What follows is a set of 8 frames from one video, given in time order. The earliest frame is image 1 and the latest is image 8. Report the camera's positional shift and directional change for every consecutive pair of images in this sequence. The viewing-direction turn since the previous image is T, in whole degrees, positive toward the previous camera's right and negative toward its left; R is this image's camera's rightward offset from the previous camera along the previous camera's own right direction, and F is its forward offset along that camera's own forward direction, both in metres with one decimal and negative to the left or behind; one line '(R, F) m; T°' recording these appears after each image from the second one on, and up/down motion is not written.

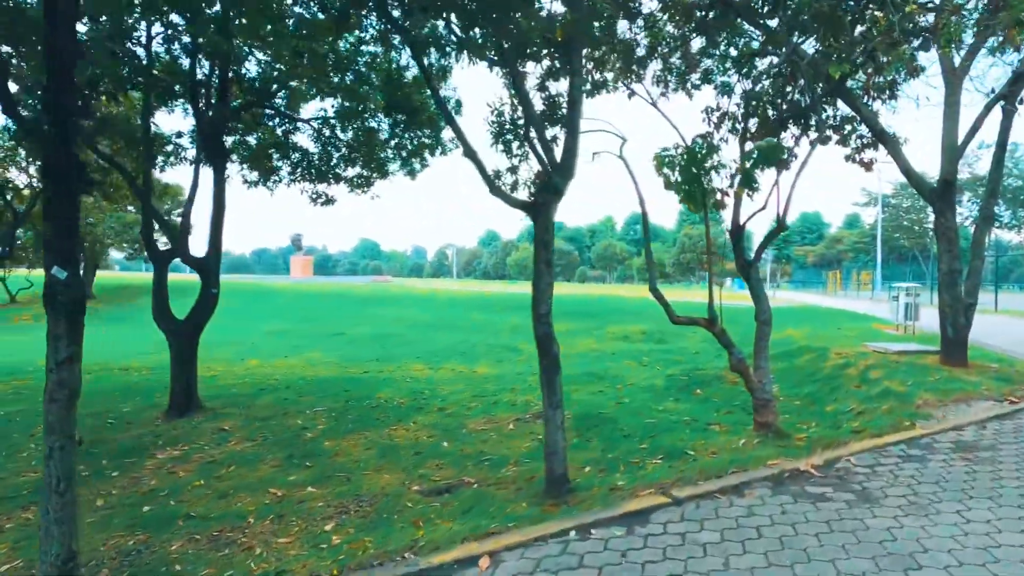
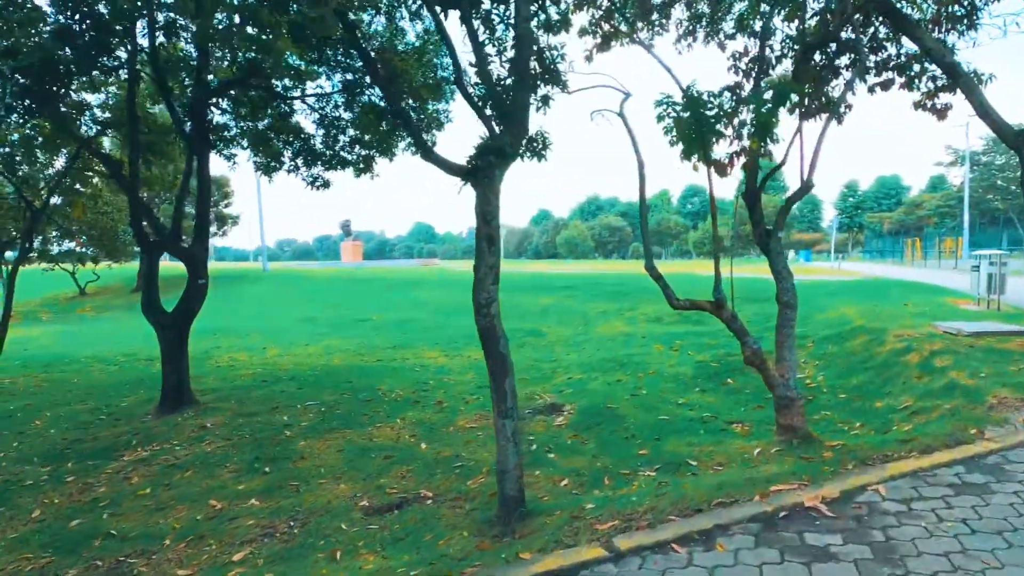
(+0.9, +0.9) m; -6°
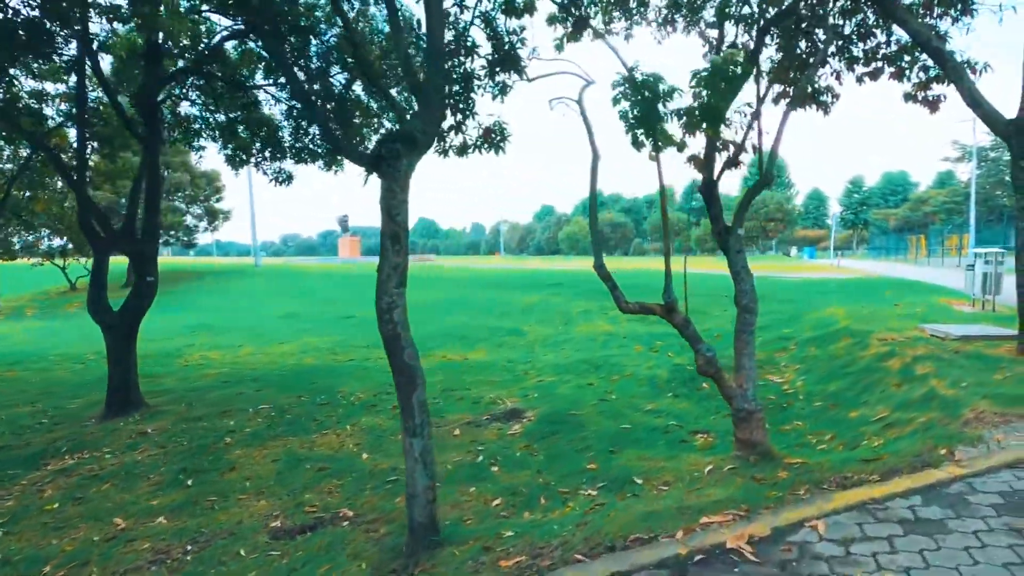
(+0.7, +0.4) m; -1°
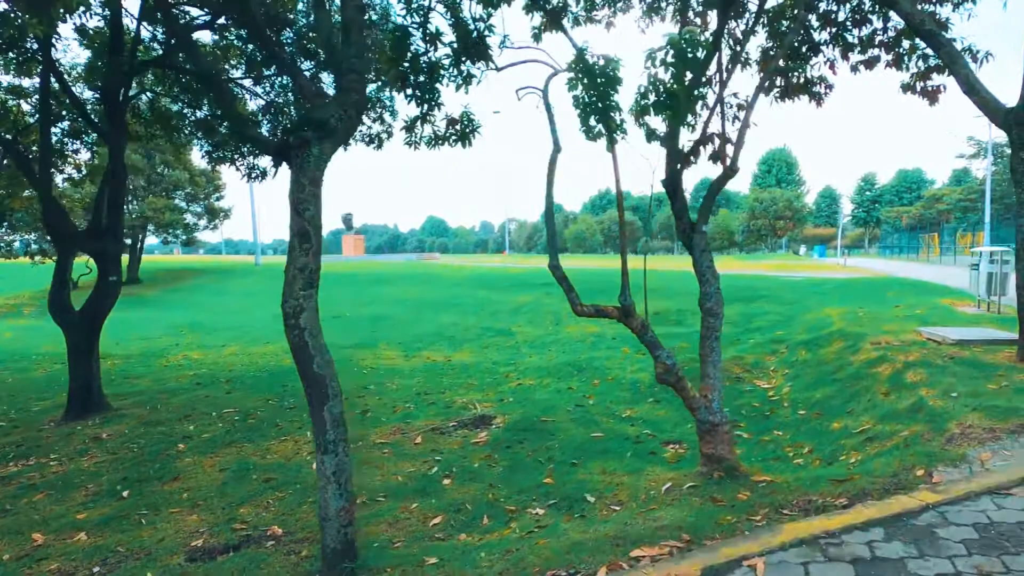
(+0.6, +0.4) m; -1°
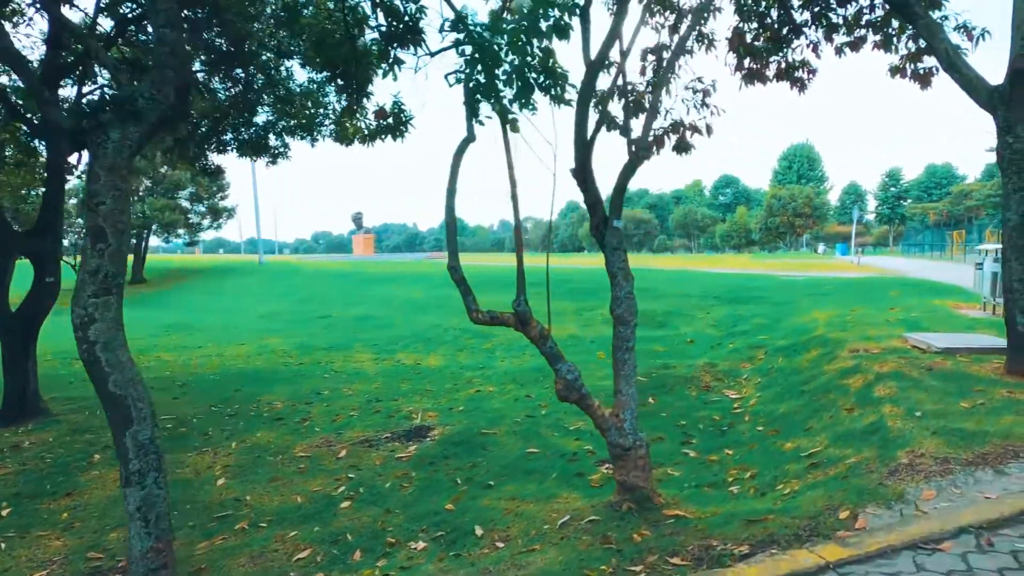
(+1.0, +0.5) m; -2°
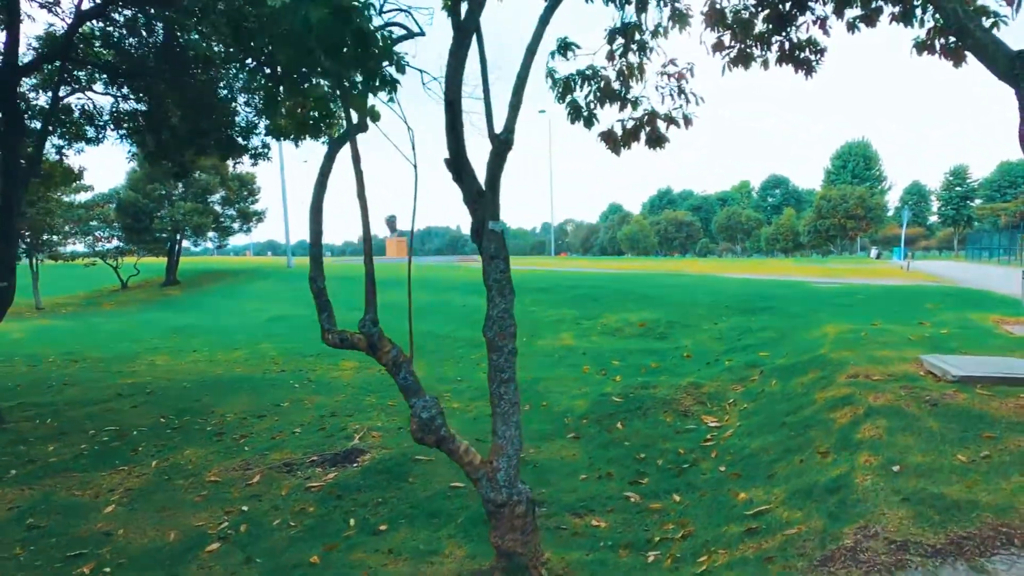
(+1.2, +0.8) m; -5°
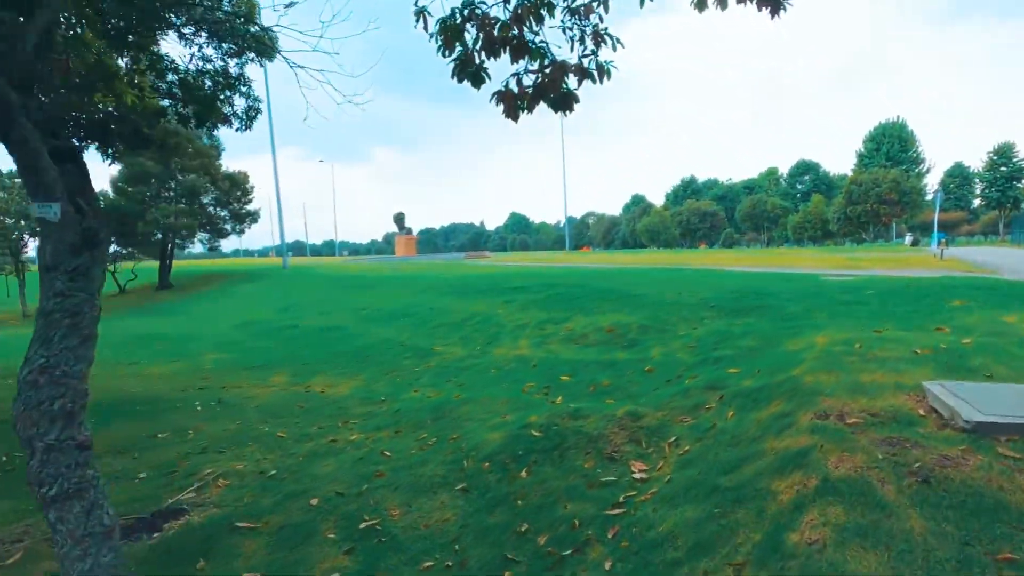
(+1.6, +1.6) m; -3°
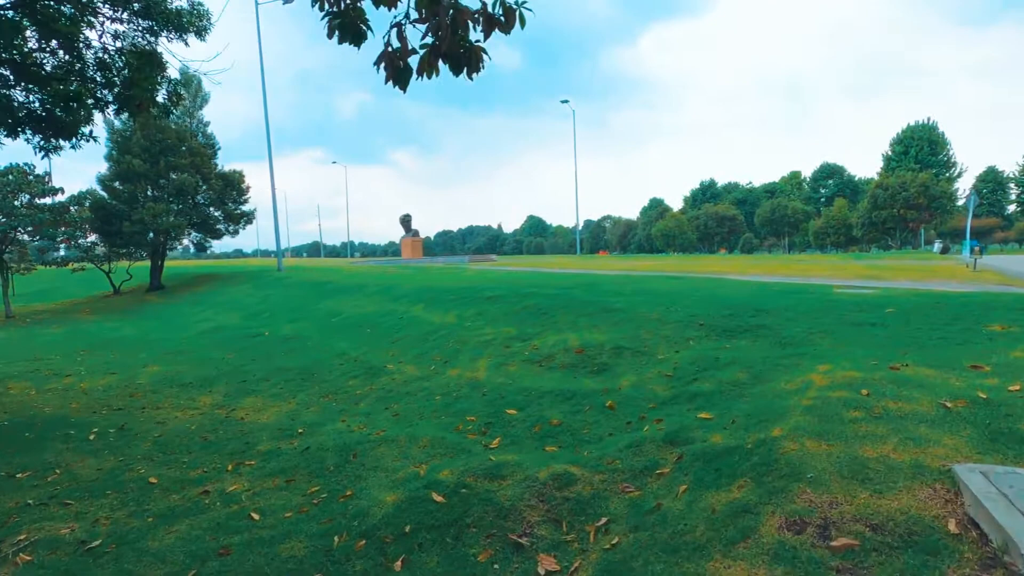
(+1.0, +1.4) m; -2°
